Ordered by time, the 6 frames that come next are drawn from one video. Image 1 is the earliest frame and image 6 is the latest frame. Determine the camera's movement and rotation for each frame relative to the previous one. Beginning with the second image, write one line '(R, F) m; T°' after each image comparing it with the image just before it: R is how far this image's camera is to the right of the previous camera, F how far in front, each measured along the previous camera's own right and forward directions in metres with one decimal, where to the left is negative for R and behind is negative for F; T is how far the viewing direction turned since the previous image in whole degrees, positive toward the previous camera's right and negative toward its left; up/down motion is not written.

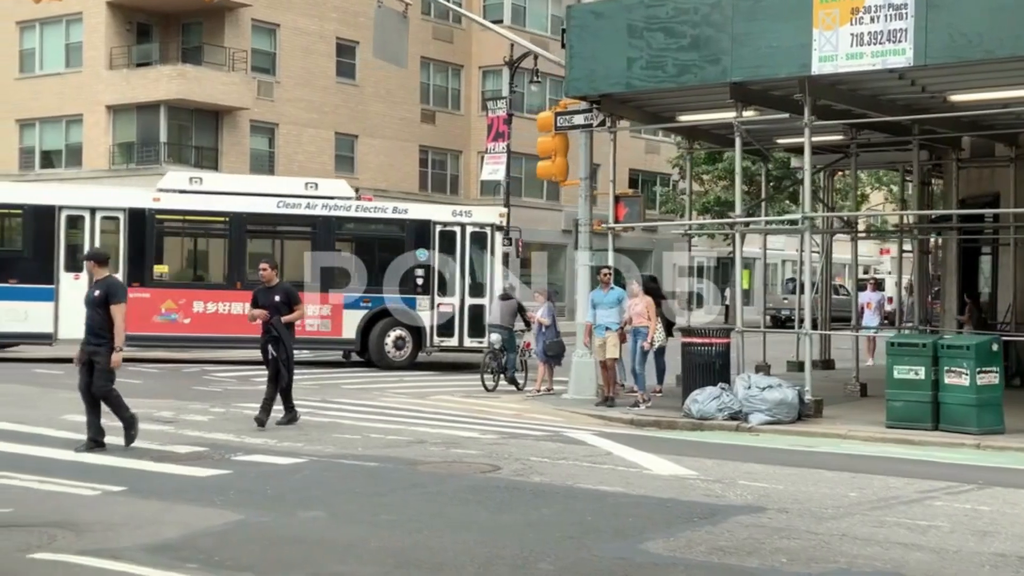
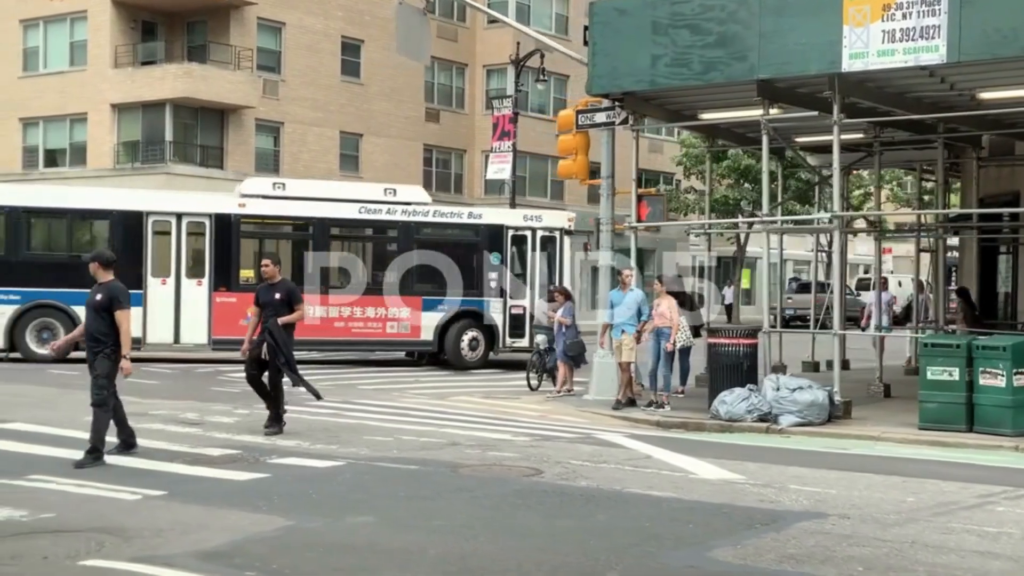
(-0.3, +0.2) m; 0°
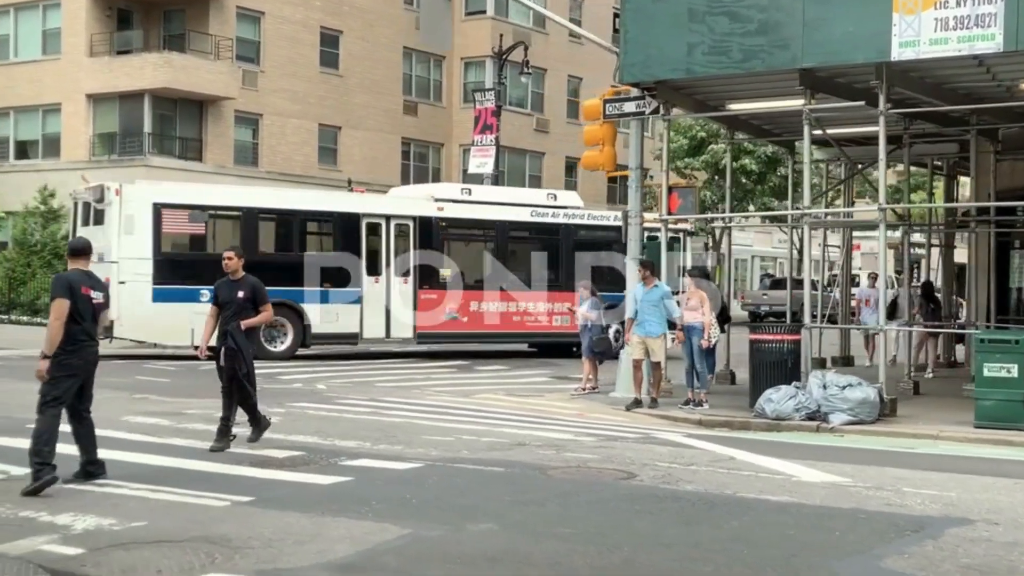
(-1.0, +0.5) m; +2°
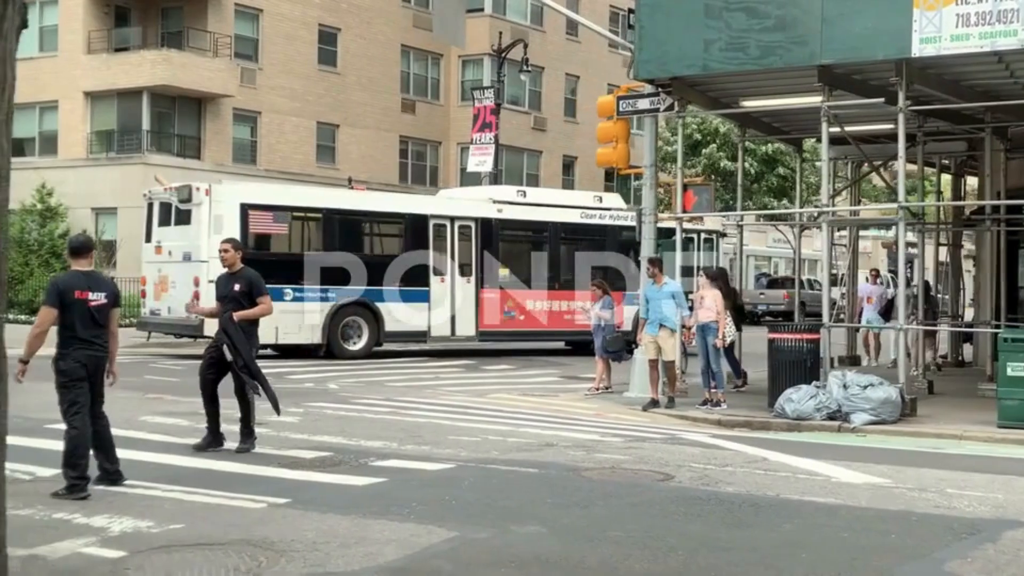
(-0.3, +0.1) m; 0°
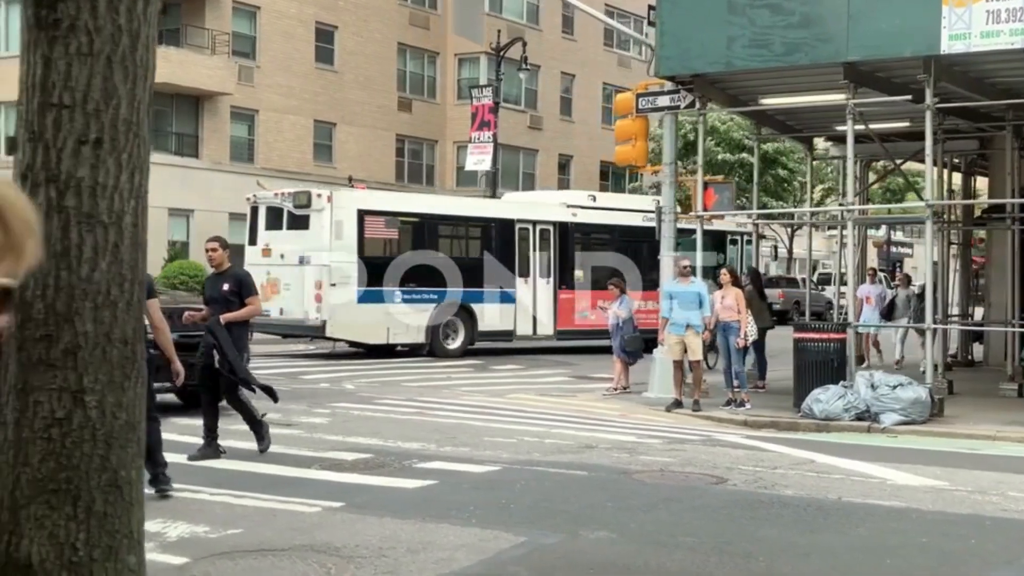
(-0.4, +0.2) m; +1°
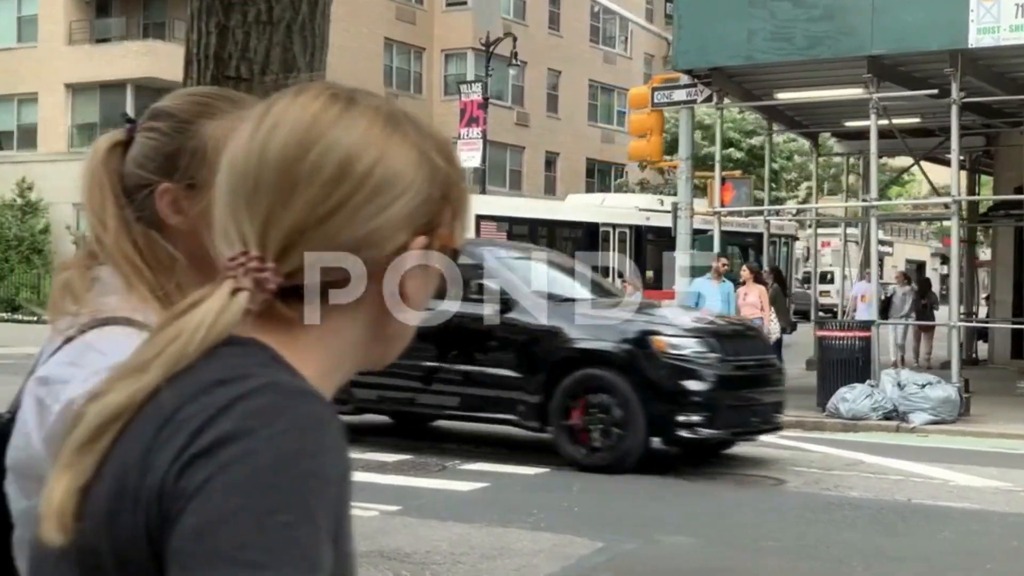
(-0.5, +0.3) m; +1°
